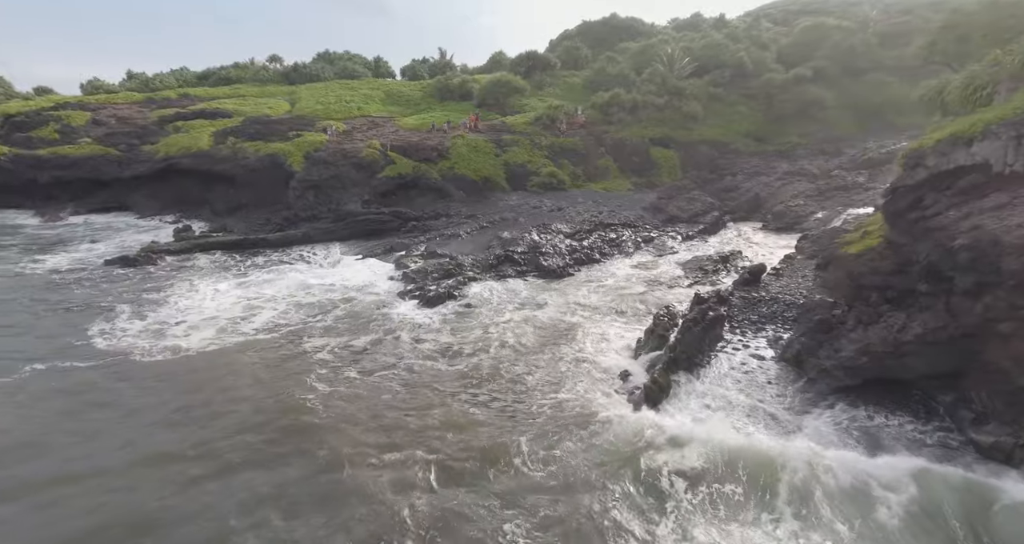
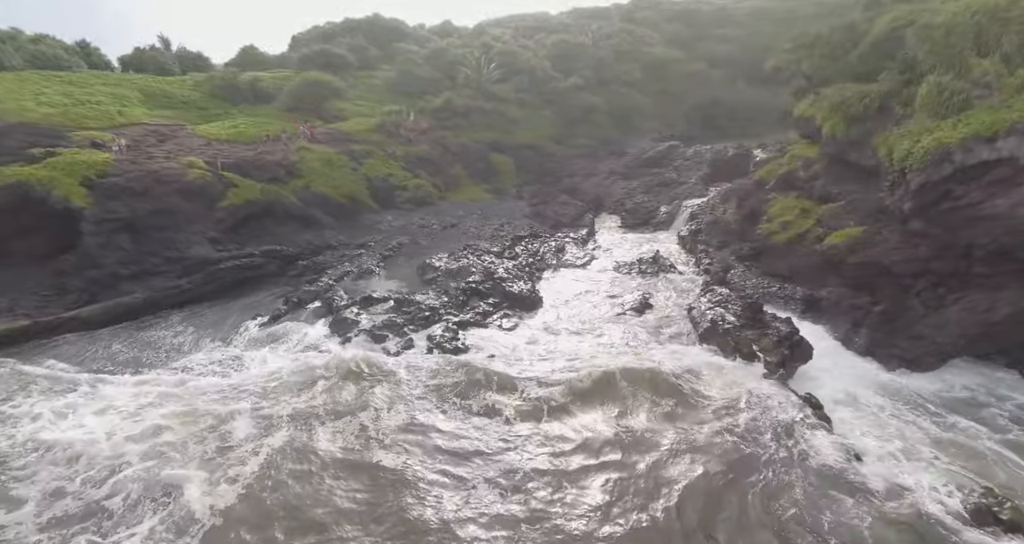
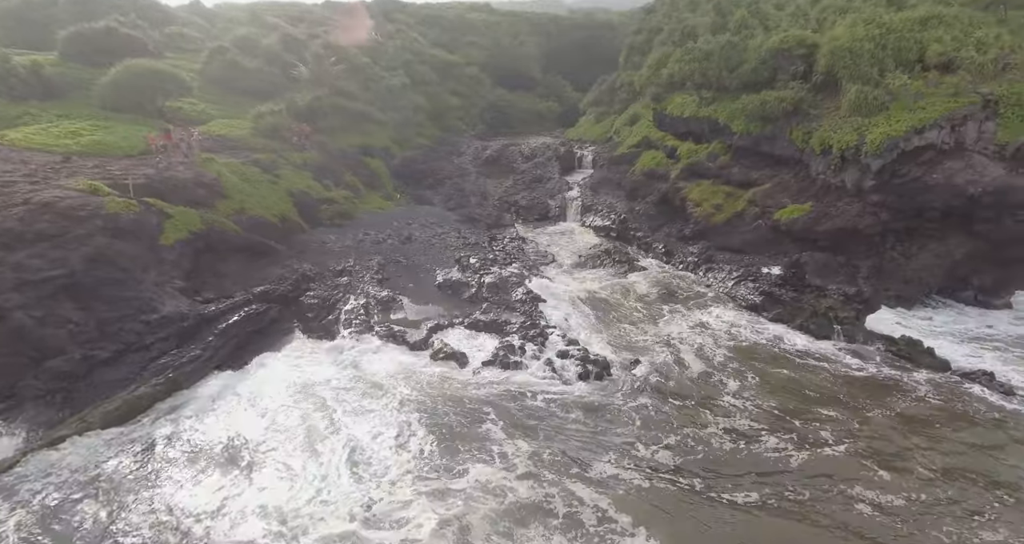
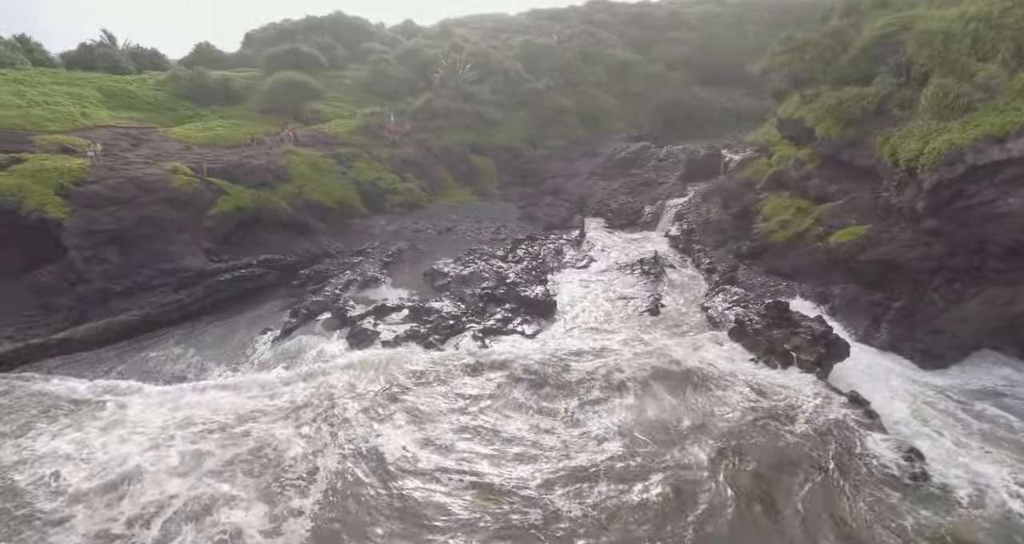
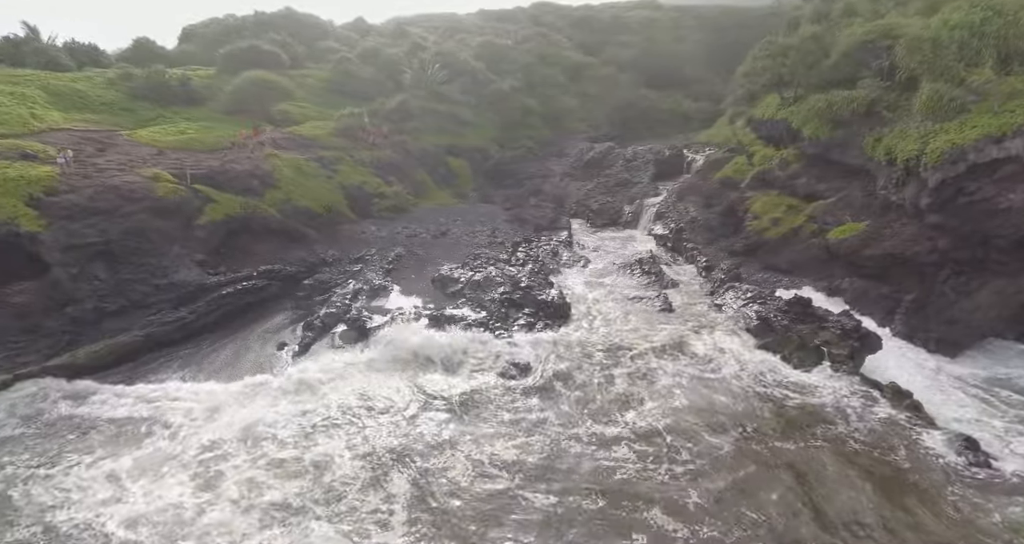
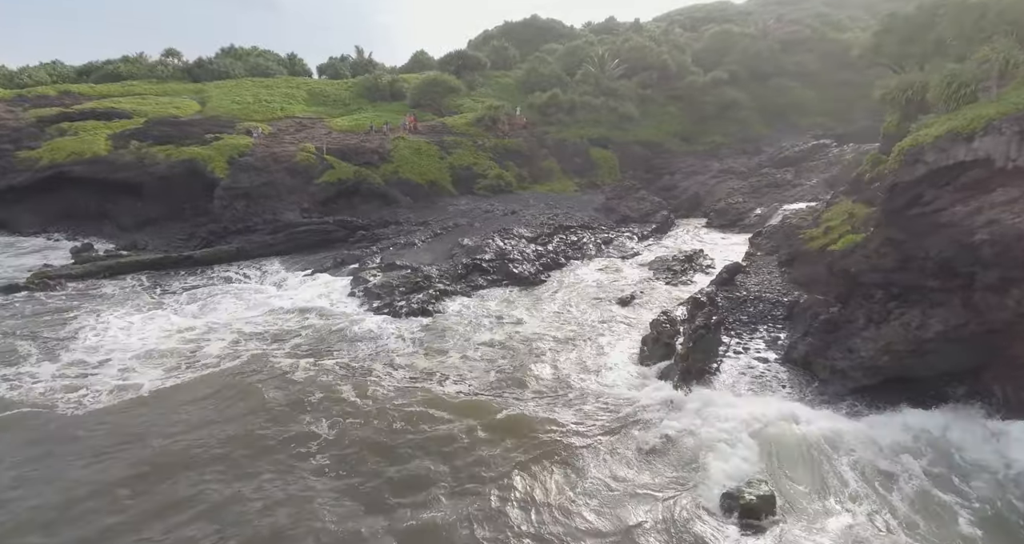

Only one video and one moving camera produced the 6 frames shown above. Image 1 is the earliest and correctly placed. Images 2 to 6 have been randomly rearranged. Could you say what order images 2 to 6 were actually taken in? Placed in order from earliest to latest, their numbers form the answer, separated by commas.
6, 2, 4, 5, 3
